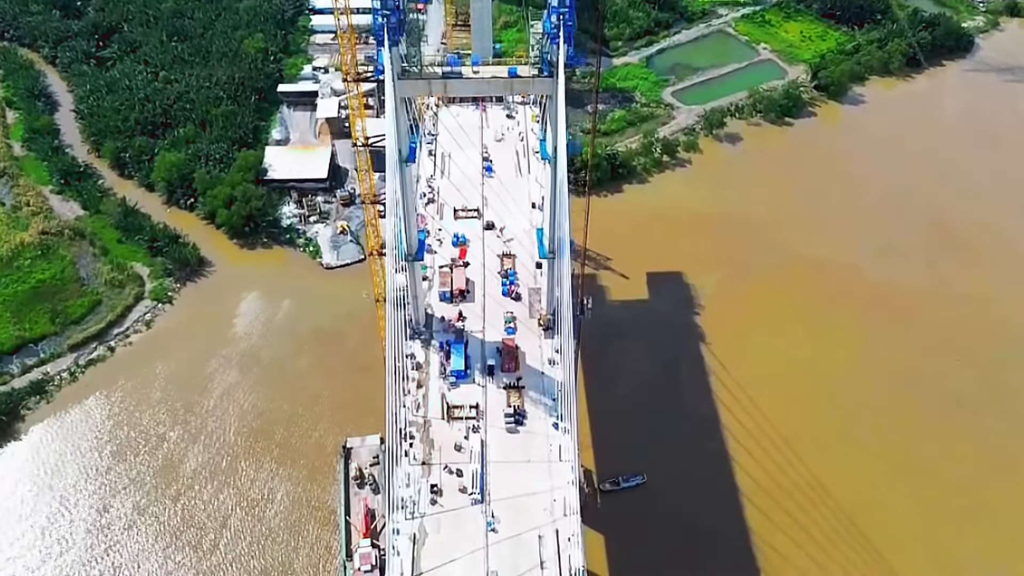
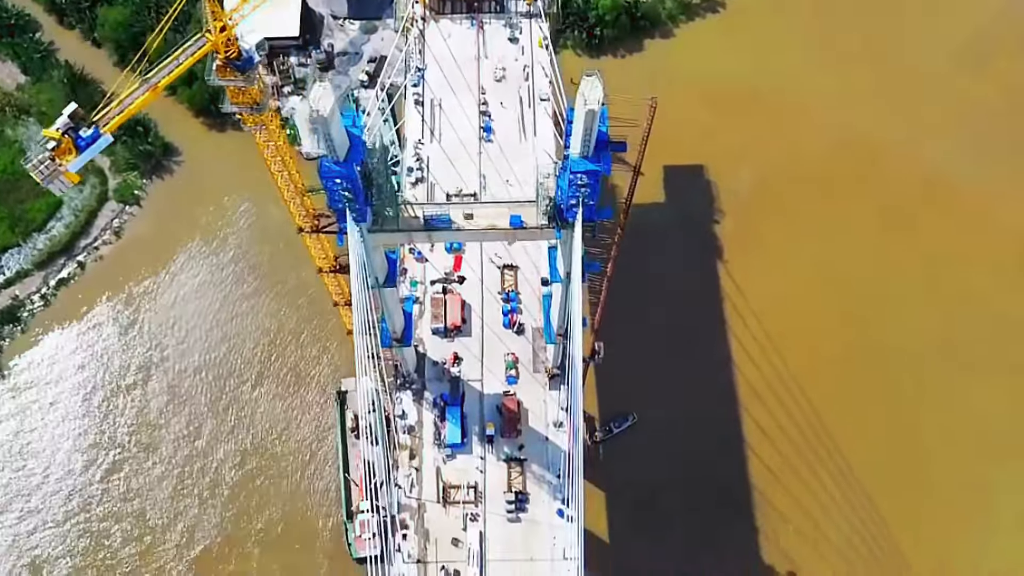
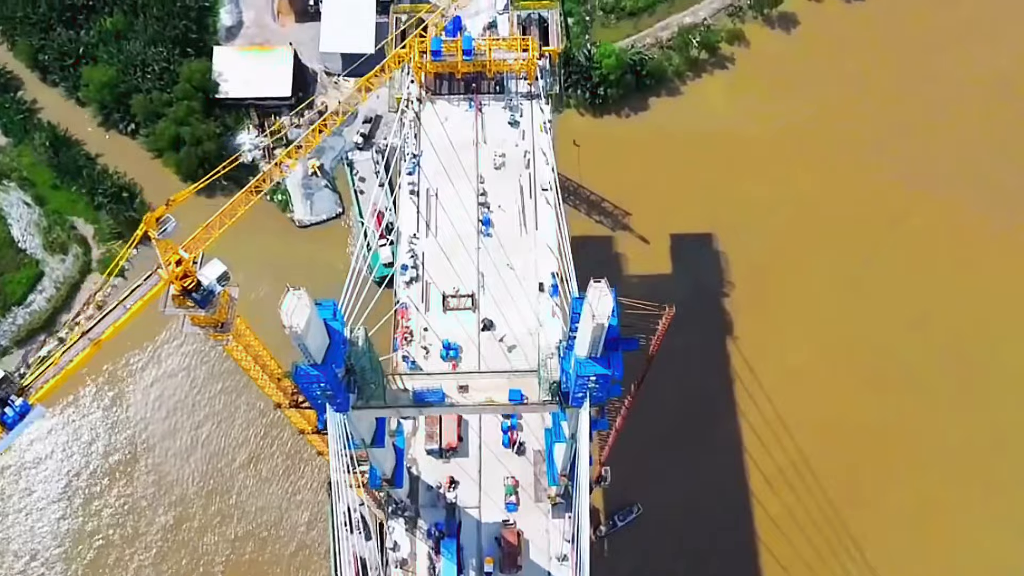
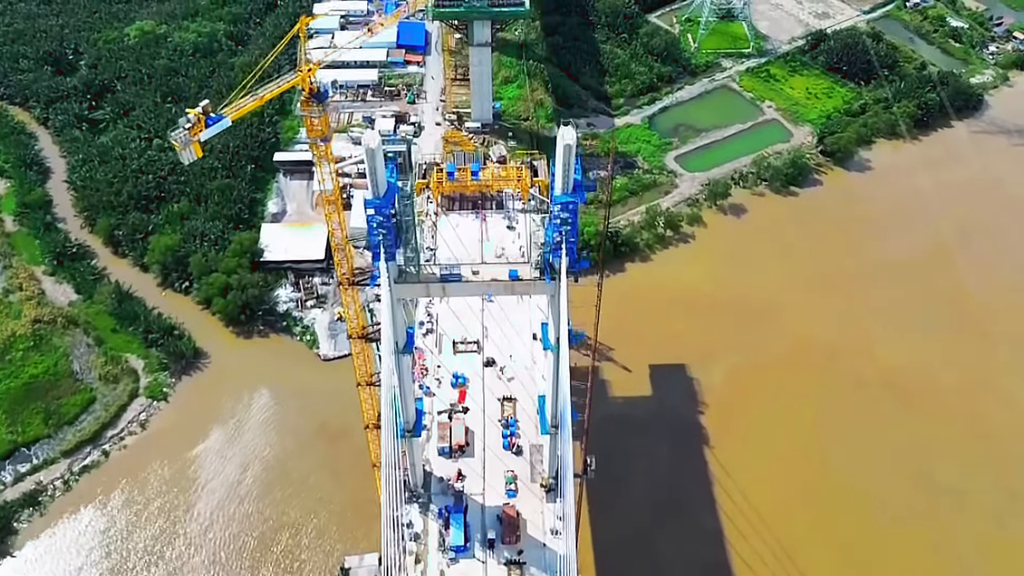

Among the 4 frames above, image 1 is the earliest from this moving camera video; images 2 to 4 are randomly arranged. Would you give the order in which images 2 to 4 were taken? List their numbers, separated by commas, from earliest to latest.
4, 2, 3
